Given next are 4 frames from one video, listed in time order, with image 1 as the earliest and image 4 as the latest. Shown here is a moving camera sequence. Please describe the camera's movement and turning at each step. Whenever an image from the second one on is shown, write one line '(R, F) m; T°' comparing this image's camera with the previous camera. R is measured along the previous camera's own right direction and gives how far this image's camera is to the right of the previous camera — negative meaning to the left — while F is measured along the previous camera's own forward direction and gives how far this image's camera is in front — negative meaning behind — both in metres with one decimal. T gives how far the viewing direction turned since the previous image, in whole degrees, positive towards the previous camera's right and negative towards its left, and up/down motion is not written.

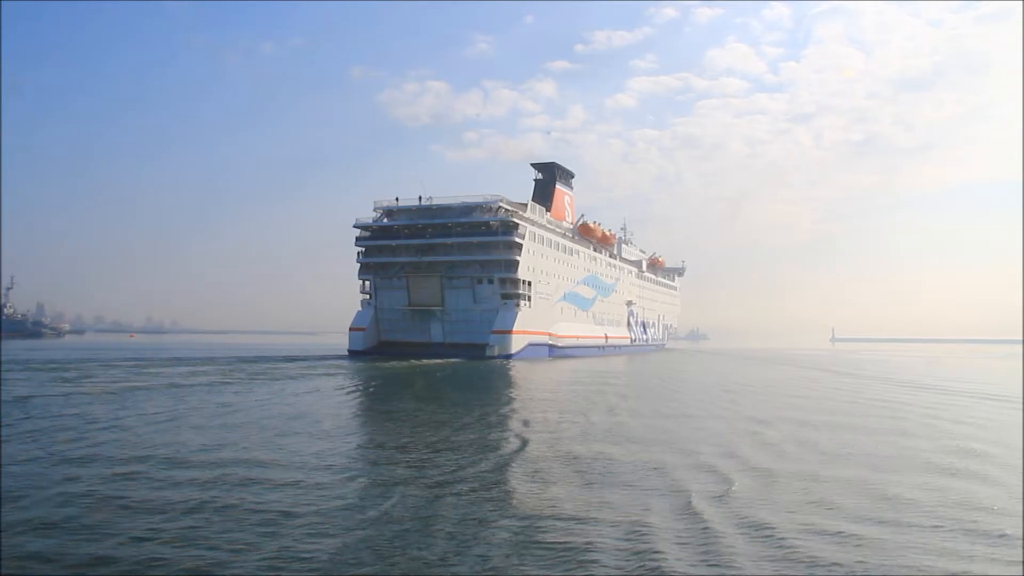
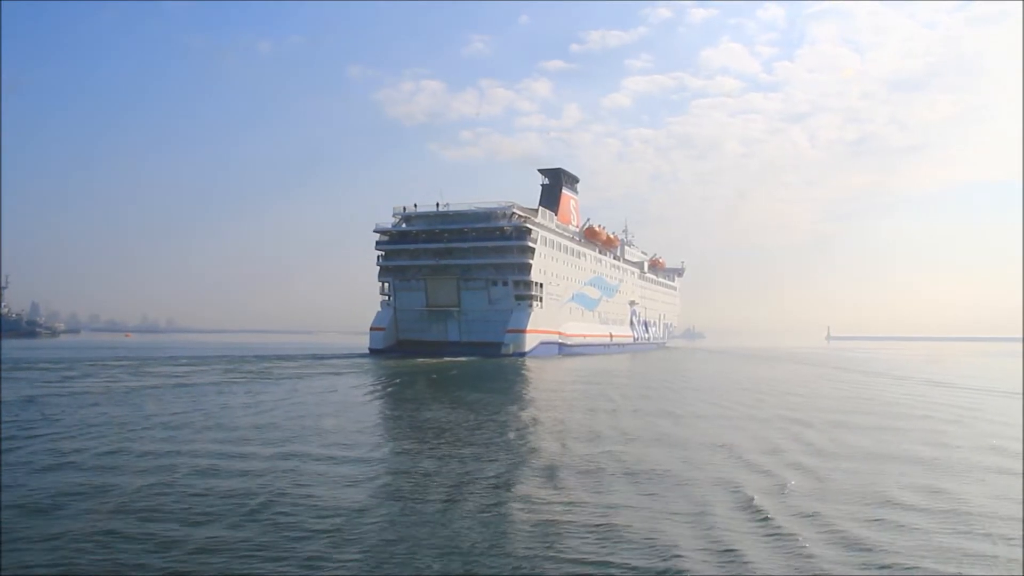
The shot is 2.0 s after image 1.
(-0.3, -0.7) m; 0°
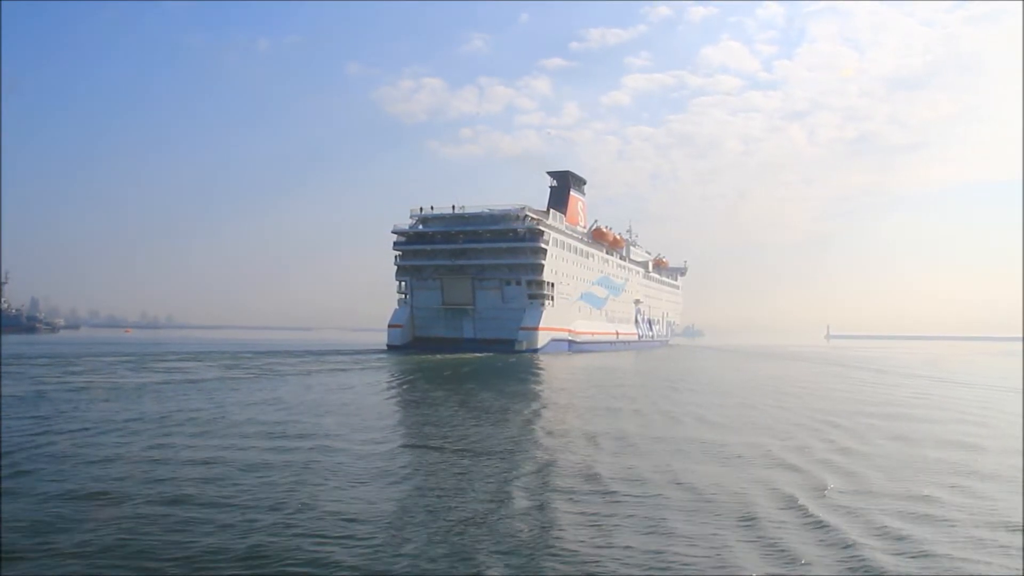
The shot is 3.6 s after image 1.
(-0.3, -0.5) m; 0°
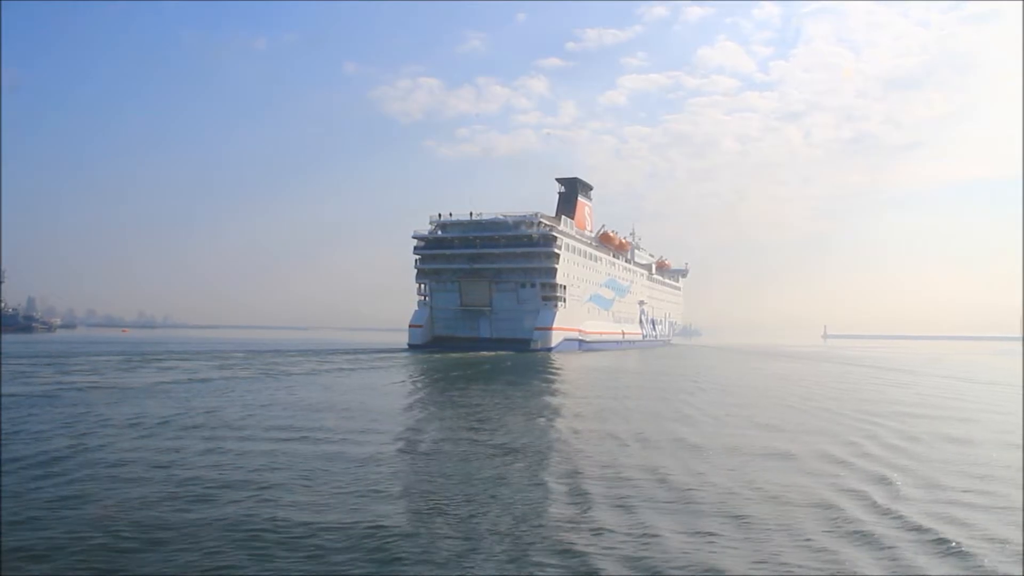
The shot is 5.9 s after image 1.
(-0.4, -0.8) m; 0°
